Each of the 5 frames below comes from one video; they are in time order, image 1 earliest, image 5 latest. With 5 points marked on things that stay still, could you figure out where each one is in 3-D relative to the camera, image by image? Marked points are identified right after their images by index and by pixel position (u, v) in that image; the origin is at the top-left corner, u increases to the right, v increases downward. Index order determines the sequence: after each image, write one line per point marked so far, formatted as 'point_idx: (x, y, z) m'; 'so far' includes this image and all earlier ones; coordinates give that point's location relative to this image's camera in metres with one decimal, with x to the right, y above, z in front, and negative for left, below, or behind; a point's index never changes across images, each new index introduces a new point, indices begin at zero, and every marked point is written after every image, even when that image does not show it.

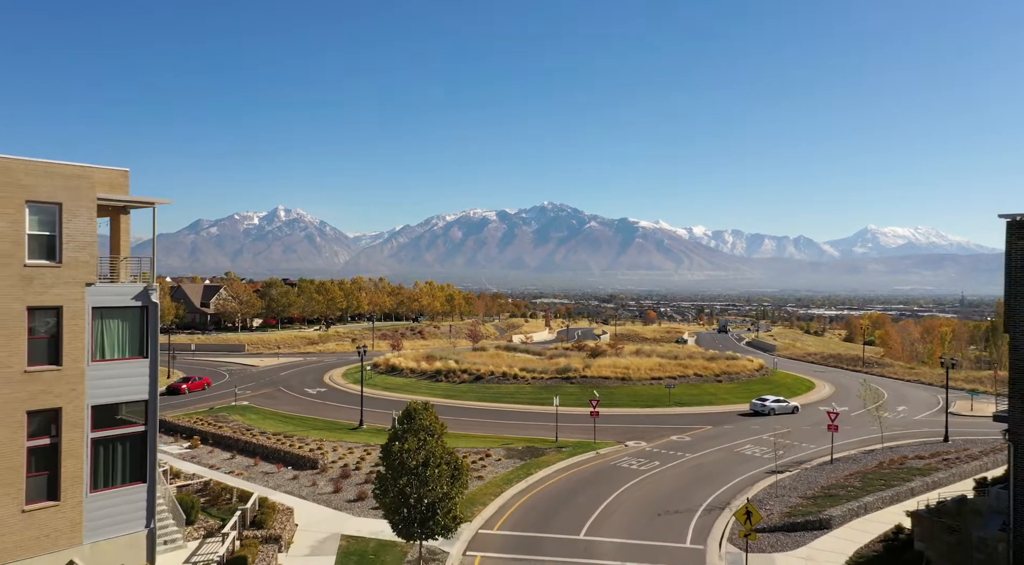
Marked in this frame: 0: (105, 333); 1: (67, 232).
0: (-10.4, -1.3, +19.6) m
1: (-10.8, +1.2, +18.6) m
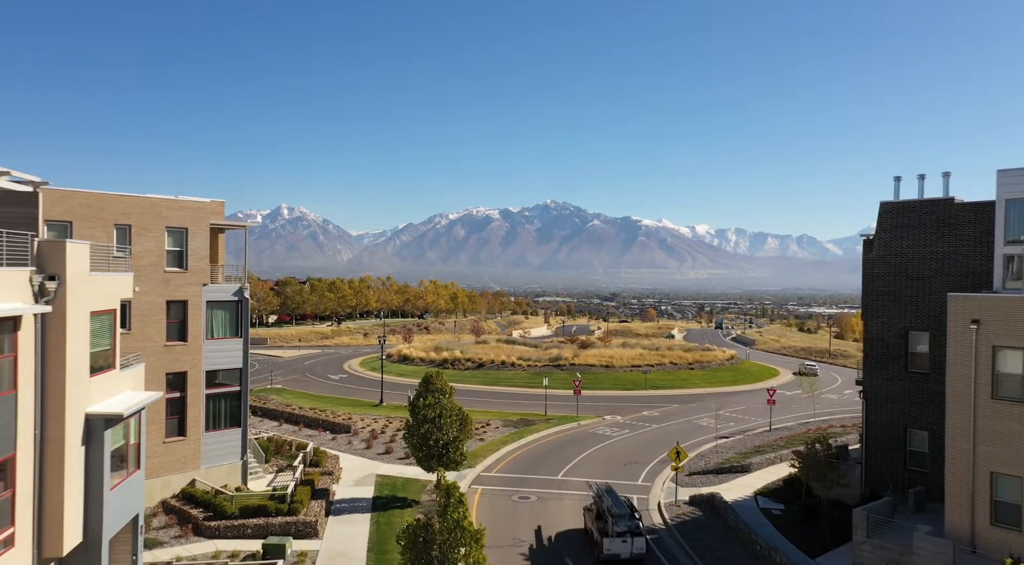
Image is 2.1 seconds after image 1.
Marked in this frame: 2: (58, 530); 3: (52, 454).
0: (-10.7, -1.3, +27.6) m
1: (-11.1, +1.2, +26.5) m
2: (-8.8, -4.8, +14.9) m
3: (-8.9, -3.3, +14.9) m
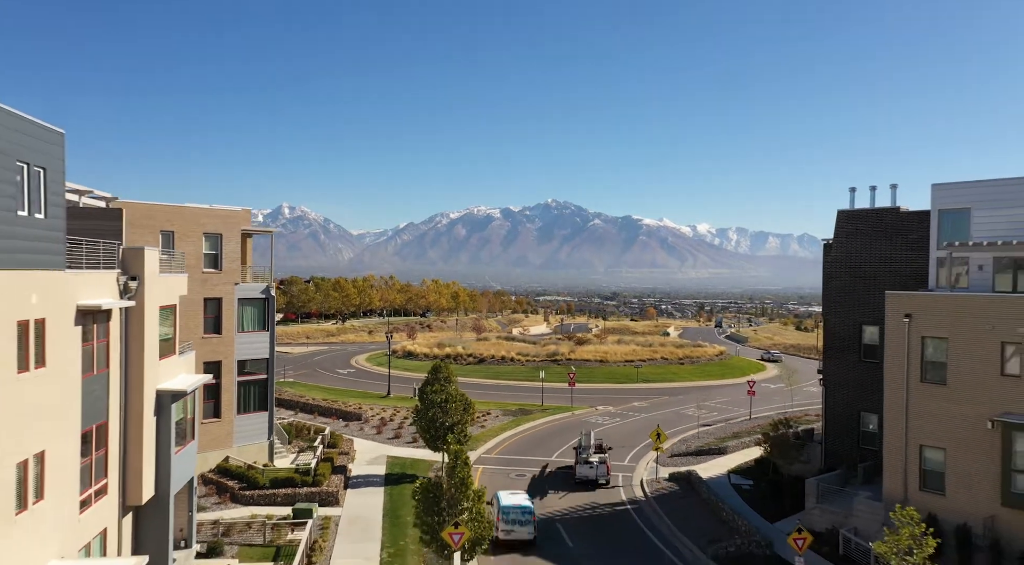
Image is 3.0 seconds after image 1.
0: (-10.8, -1.3, +31.0) m
1: (-11.2, +1.2, +29.9) m
2: (-8.9, -4.8, +18.4) m
3: (-9.0, -3.3, +18.4) m
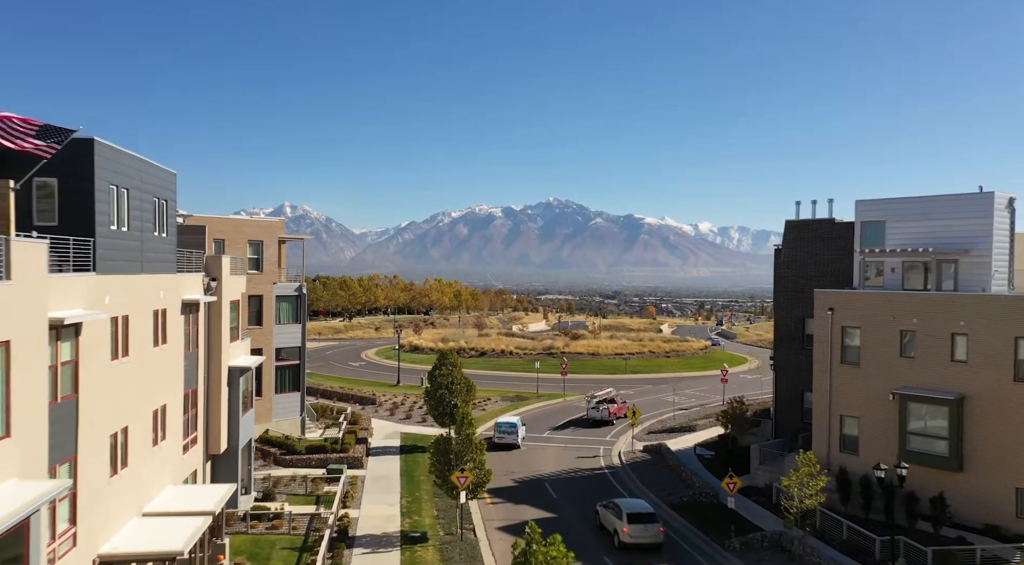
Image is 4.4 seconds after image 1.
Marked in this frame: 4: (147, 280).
0: (-11.0, -1.3, +36.4) m
1: (-11.3, +1.2, +35.4) m
2: (-9.1, -4.8, +23.8) m
3: (-9.2, -3.3, +23.8) m
4: (-8.5, +0.1, +18.0) m
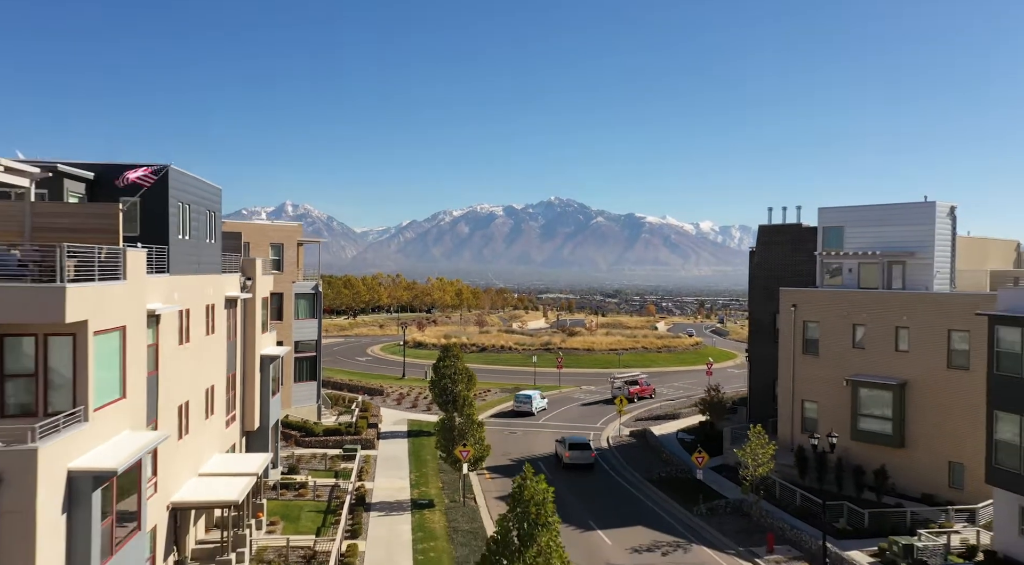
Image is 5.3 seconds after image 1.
0: (-11.1, -1.2, +40.0) m
1: (-11.5, +1.3, +39.0) m
2: (-9.3, -4.8, +27.4) m
3: (-9.4, -3.3, +27.4) m
4: (-8.7, +0.1, +21.6) m
